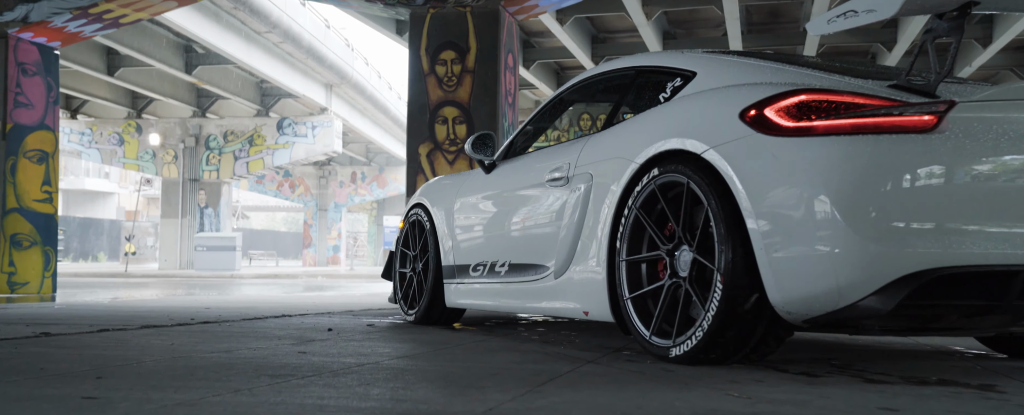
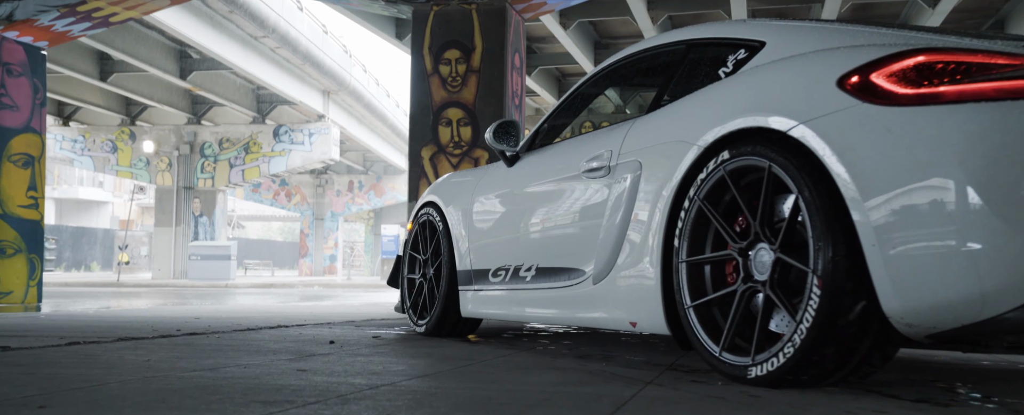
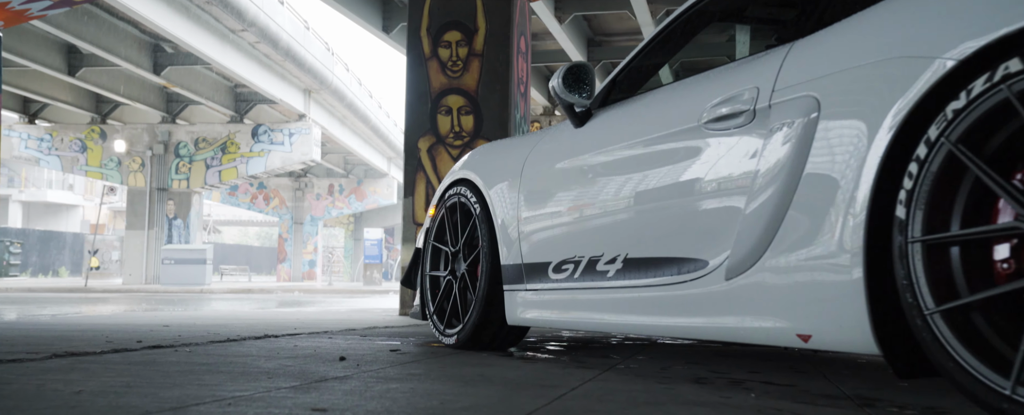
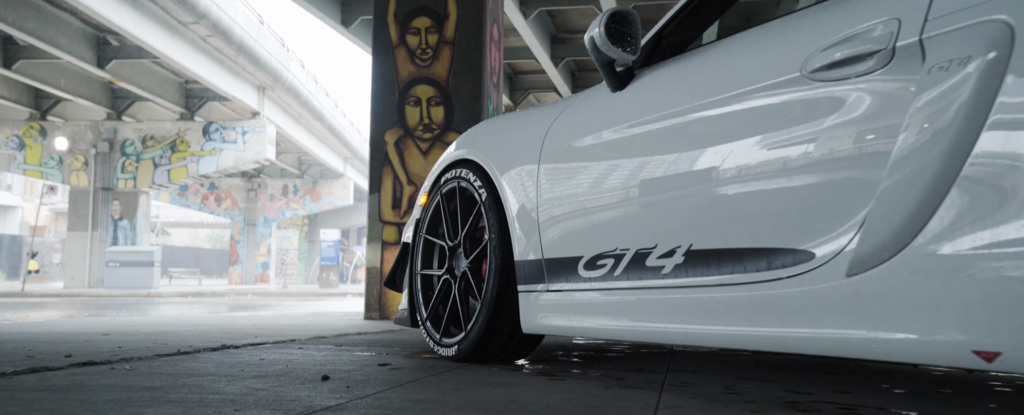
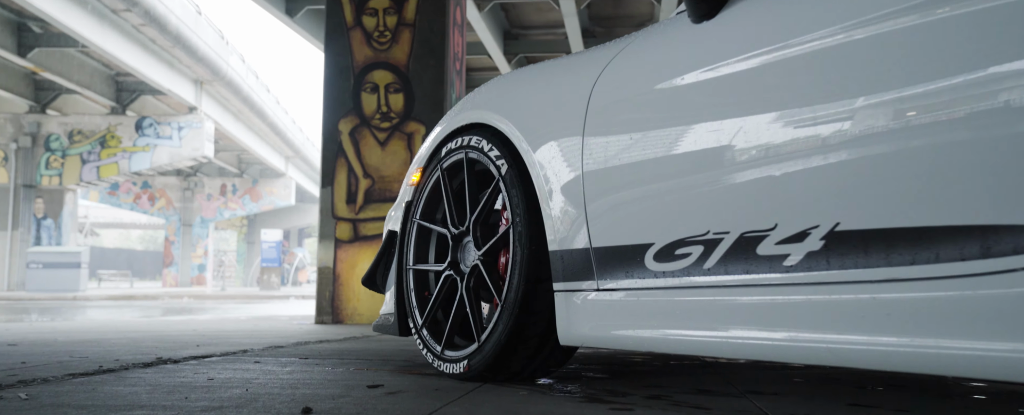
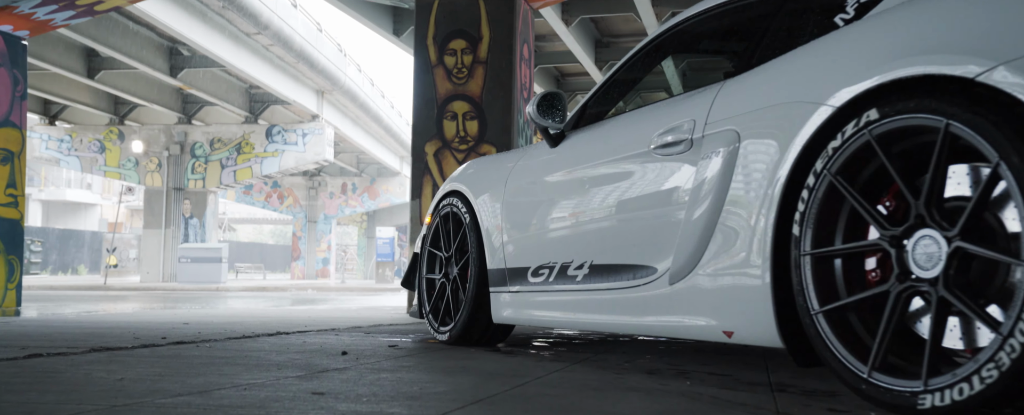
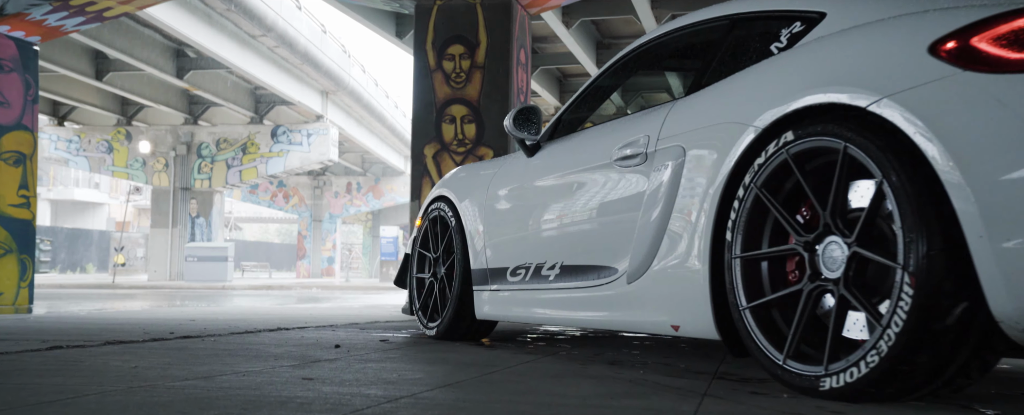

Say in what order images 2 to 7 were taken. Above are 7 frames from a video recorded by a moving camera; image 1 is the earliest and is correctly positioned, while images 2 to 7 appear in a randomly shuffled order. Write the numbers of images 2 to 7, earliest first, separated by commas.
2, 7, 6, 3, 4, 5
